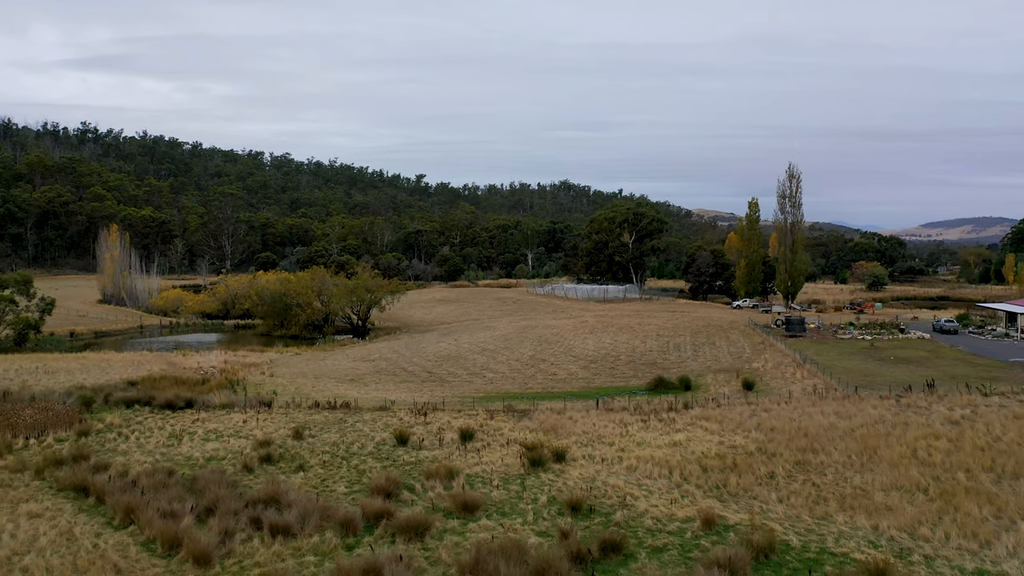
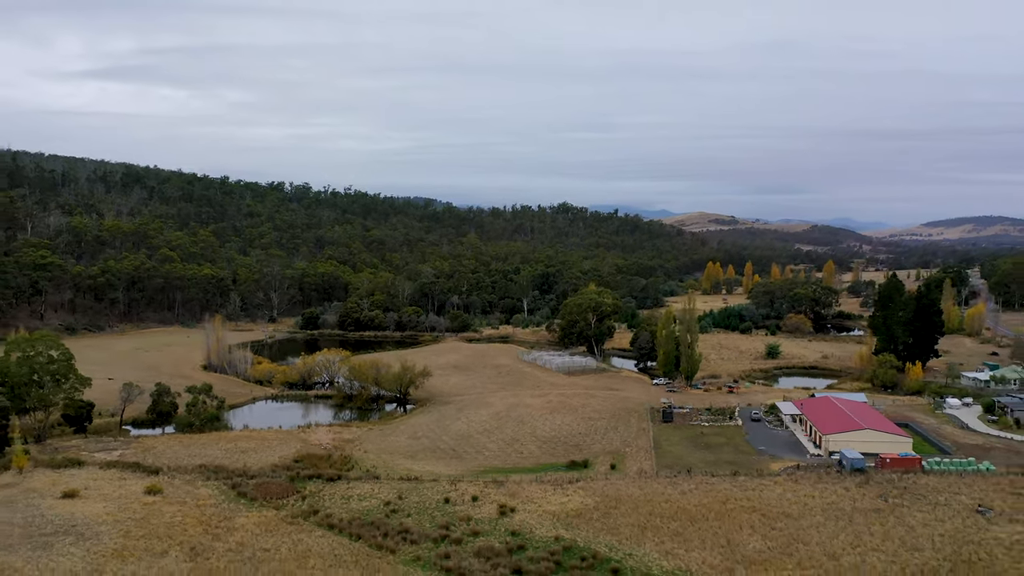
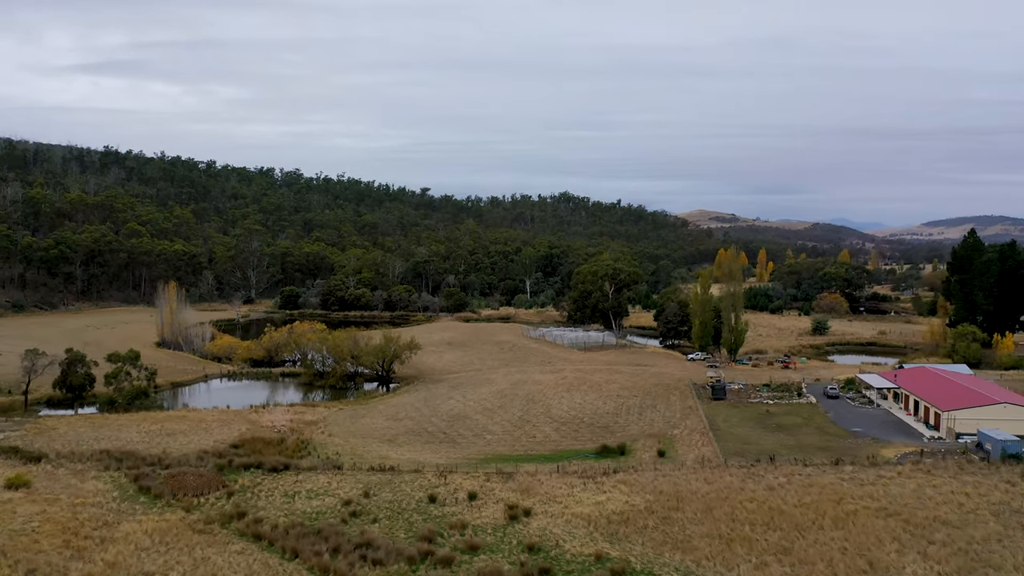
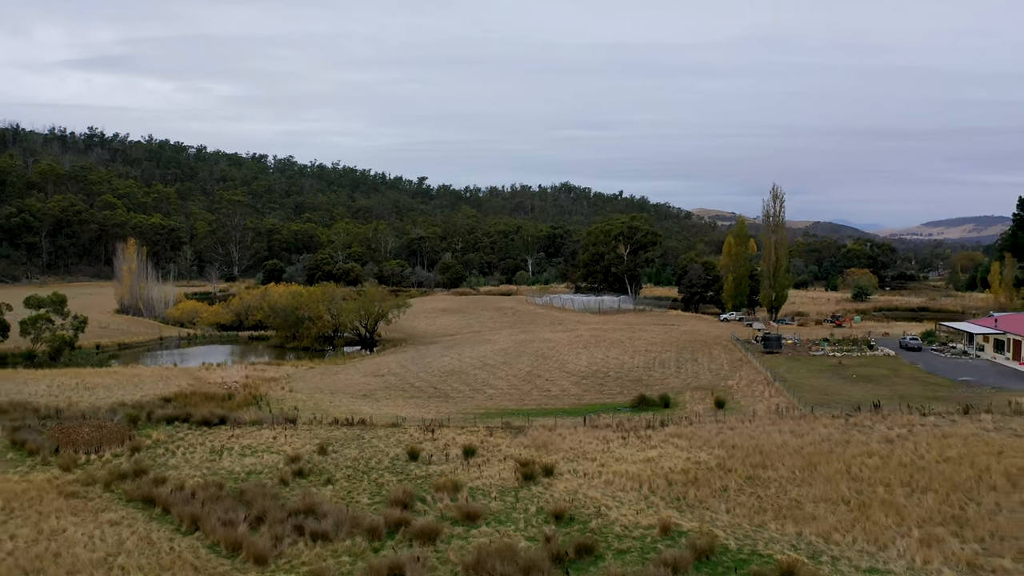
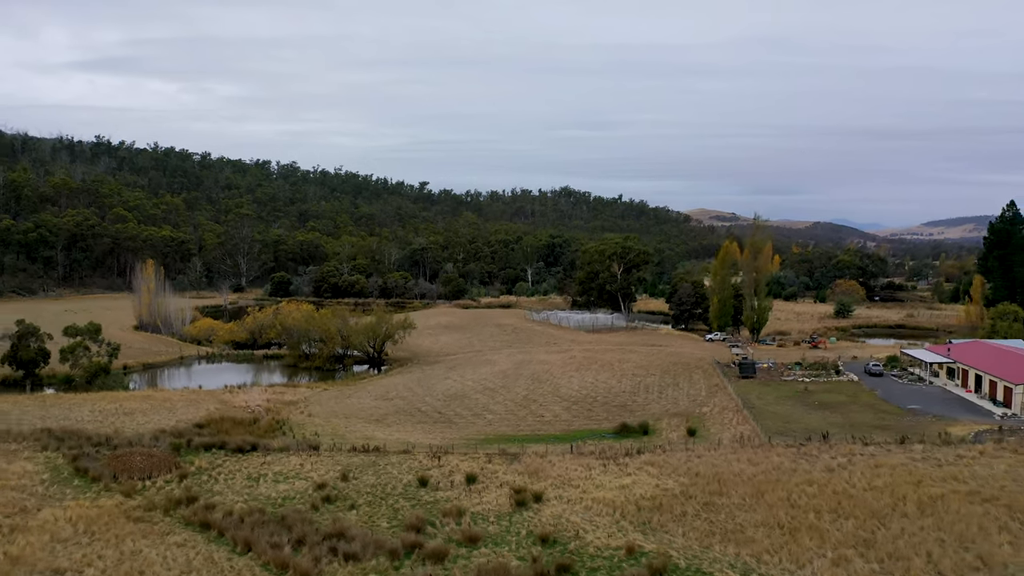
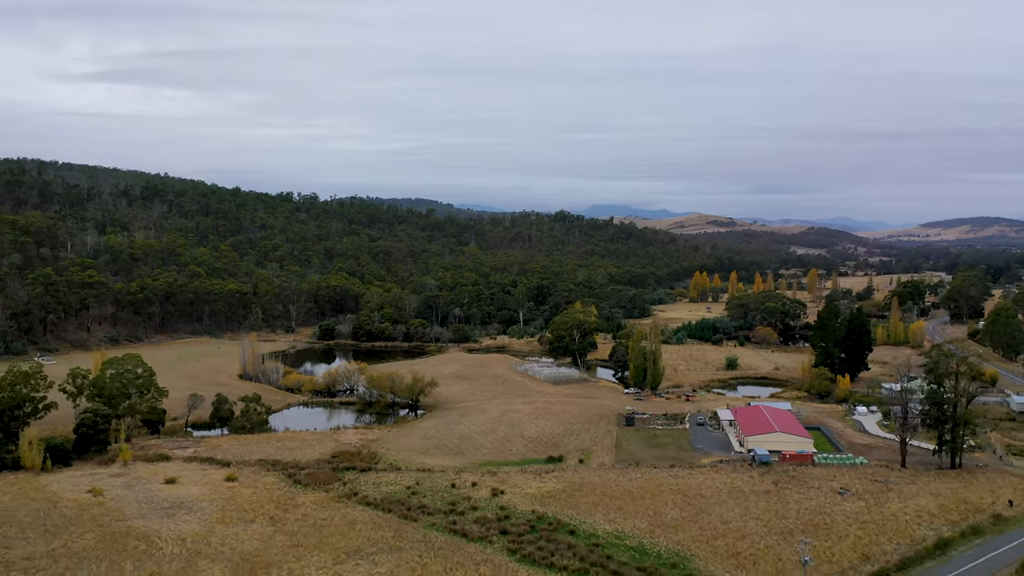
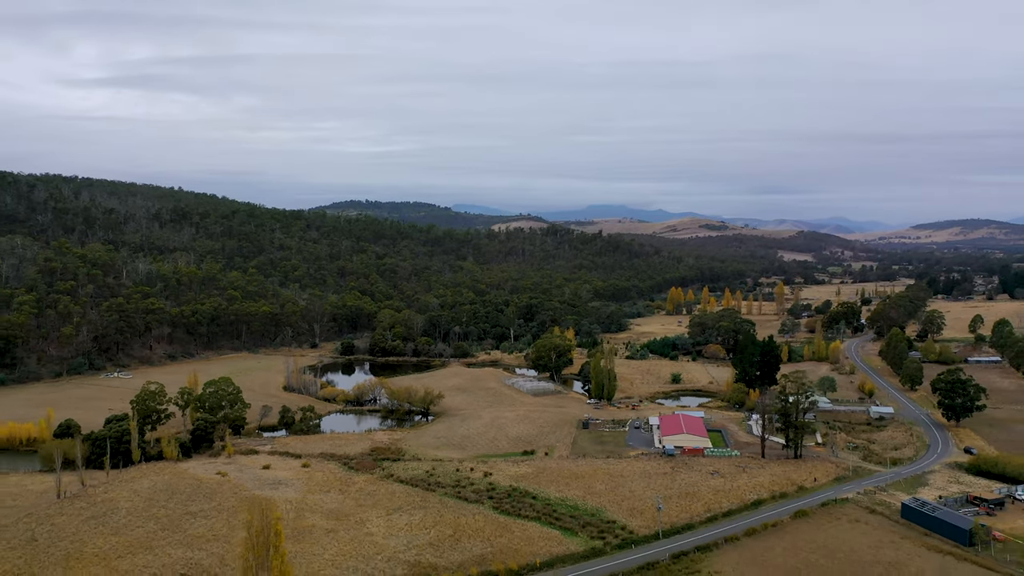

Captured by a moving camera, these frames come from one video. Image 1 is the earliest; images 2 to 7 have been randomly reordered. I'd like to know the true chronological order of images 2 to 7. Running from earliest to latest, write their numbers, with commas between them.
4, 5, 3, 2, 6, 7
